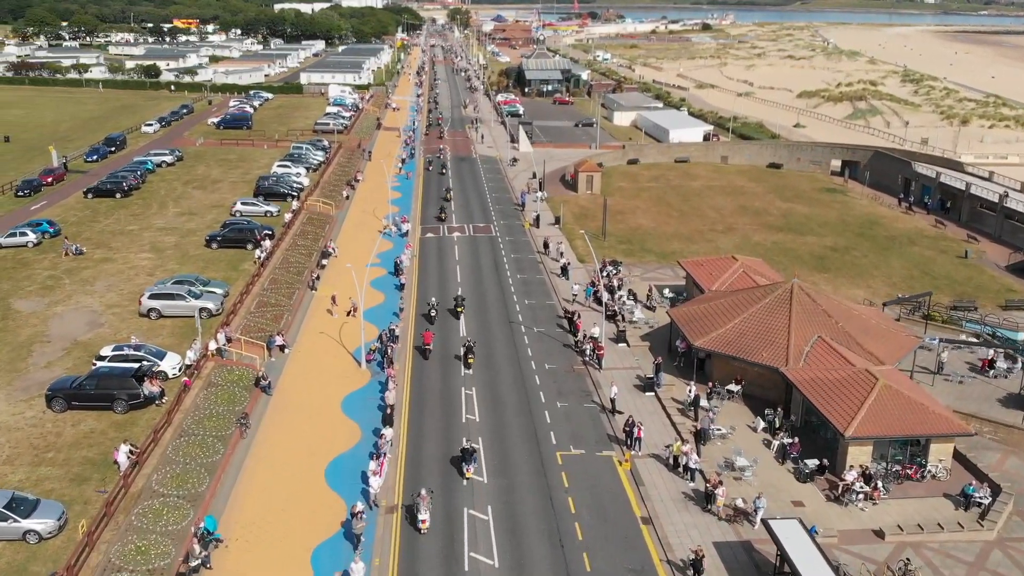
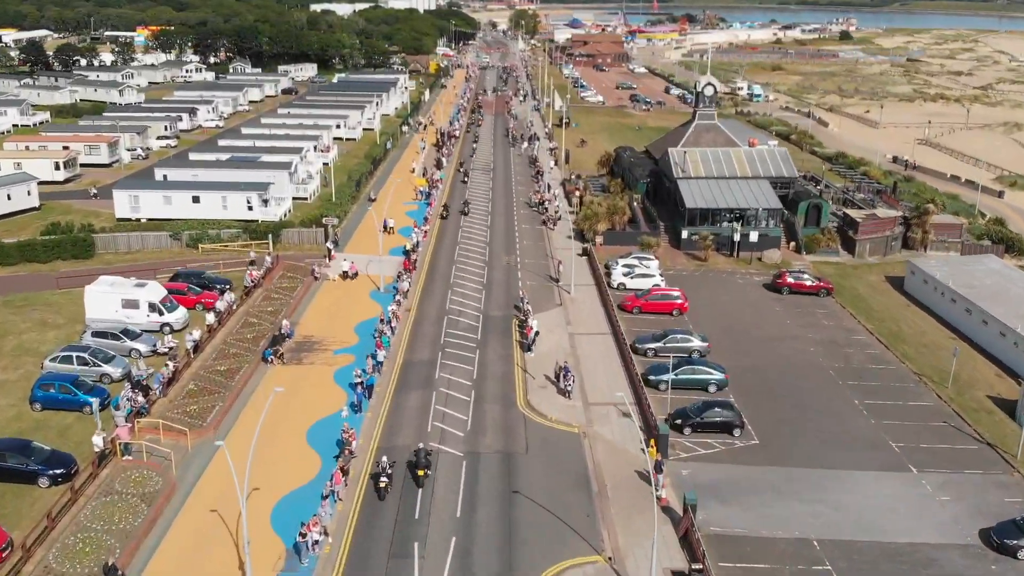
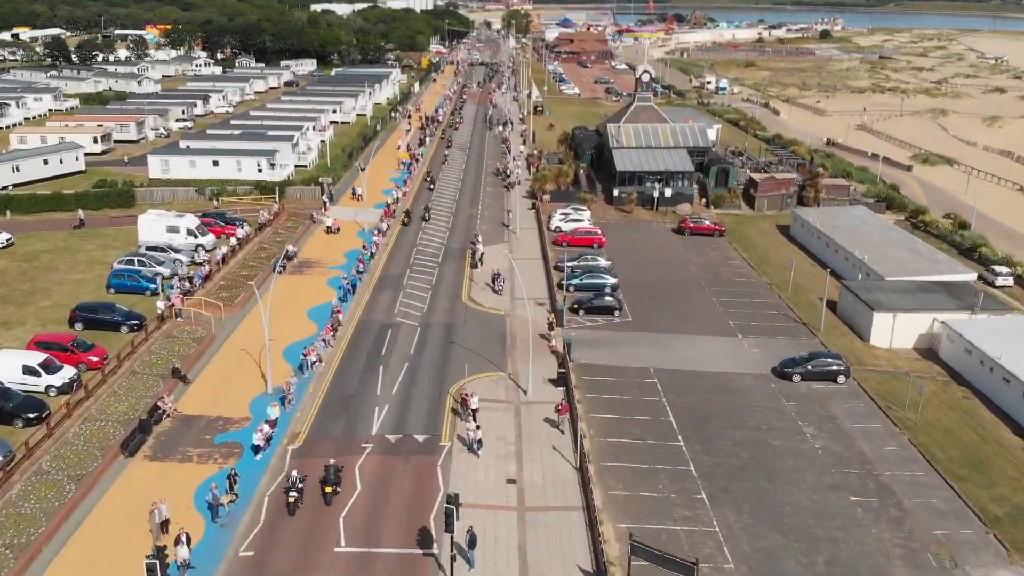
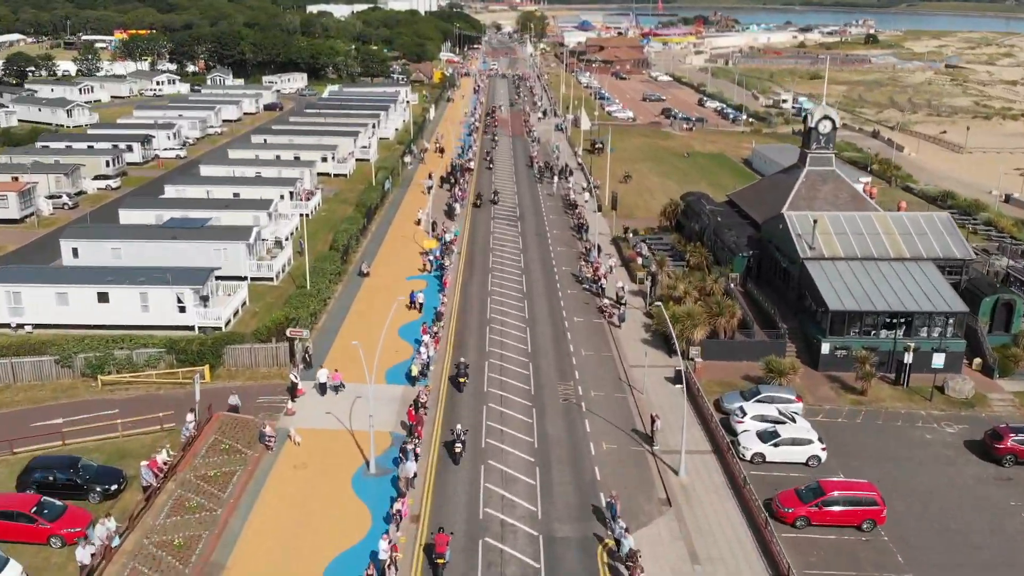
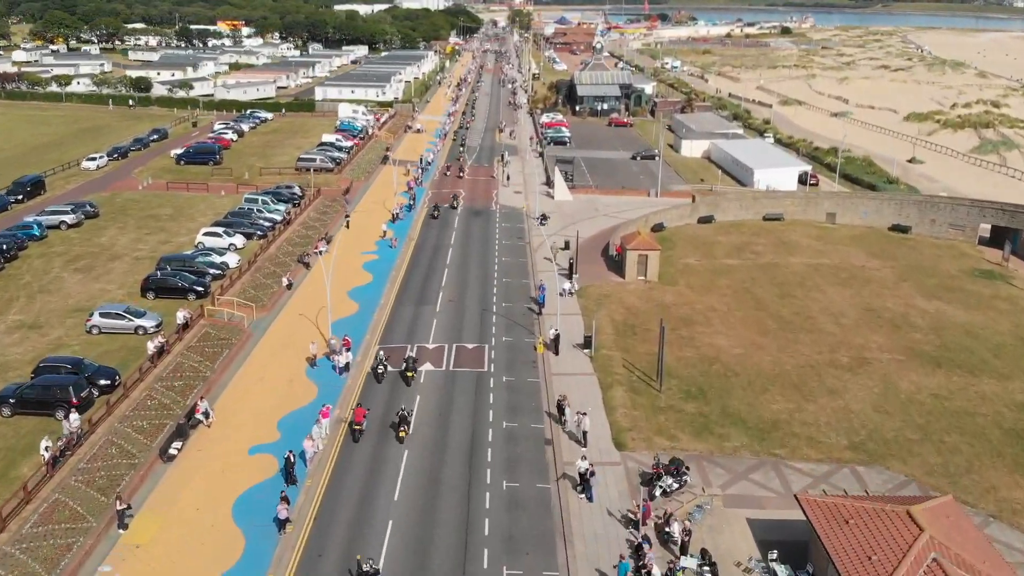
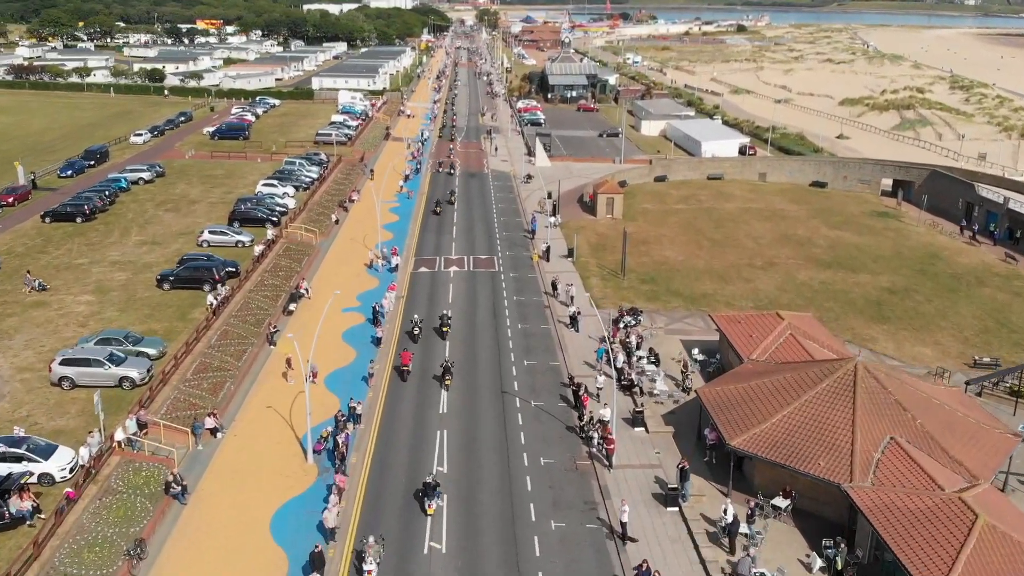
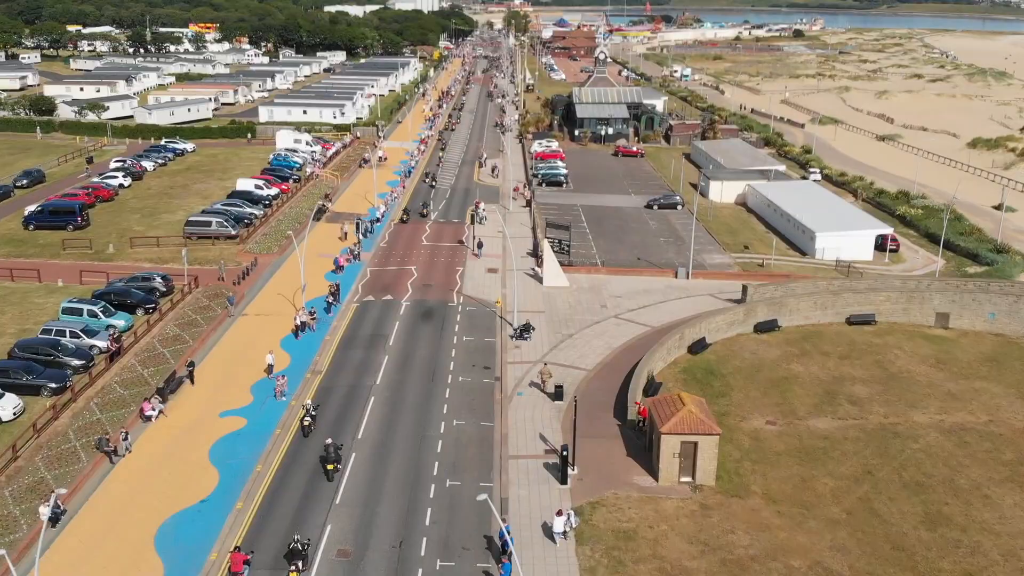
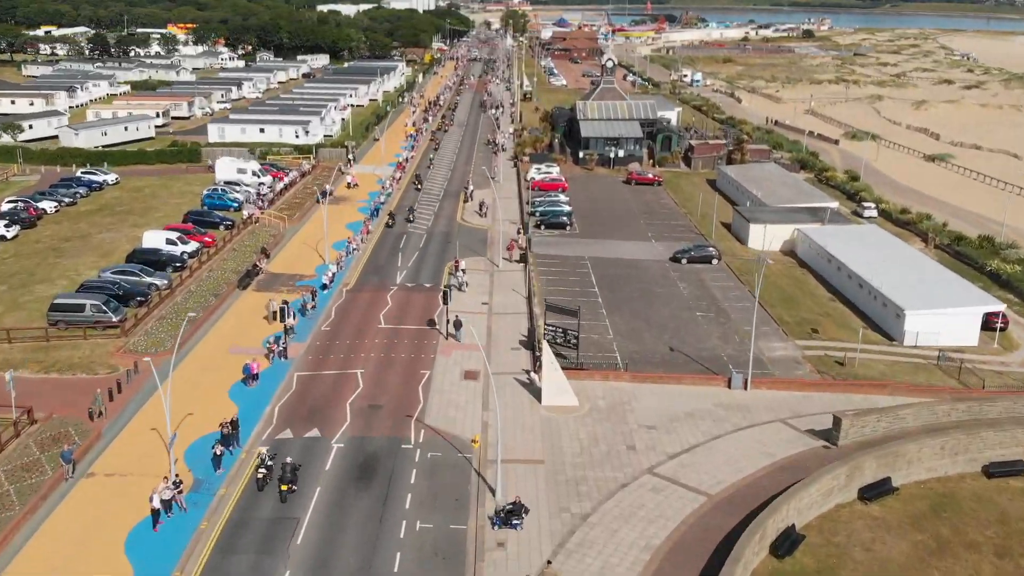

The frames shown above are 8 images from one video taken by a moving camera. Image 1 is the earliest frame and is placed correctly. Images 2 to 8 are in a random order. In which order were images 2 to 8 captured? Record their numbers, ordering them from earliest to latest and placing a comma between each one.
6, 5, 7, 8, 3, 2, 4
